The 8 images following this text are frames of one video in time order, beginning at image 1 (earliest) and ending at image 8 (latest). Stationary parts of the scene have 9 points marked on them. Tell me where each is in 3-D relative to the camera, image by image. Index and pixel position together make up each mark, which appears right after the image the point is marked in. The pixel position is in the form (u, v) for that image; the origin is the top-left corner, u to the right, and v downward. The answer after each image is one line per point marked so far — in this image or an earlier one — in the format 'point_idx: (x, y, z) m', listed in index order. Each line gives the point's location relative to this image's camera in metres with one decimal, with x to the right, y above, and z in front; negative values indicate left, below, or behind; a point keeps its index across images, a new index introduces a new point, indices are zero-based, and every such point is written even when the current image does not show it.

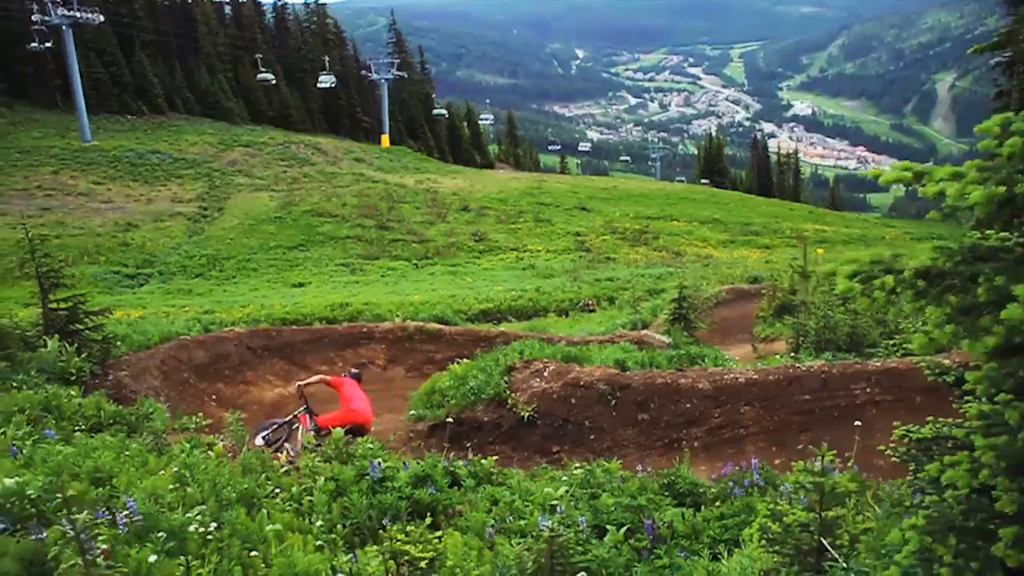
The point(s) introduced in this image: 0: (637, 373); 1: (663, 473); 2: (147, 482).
0: (+1.4, -1.0, +11.8) m
1: (+1.2, -1.5, +8.5) m
2: (-2.1, -1.1, +6.2) m
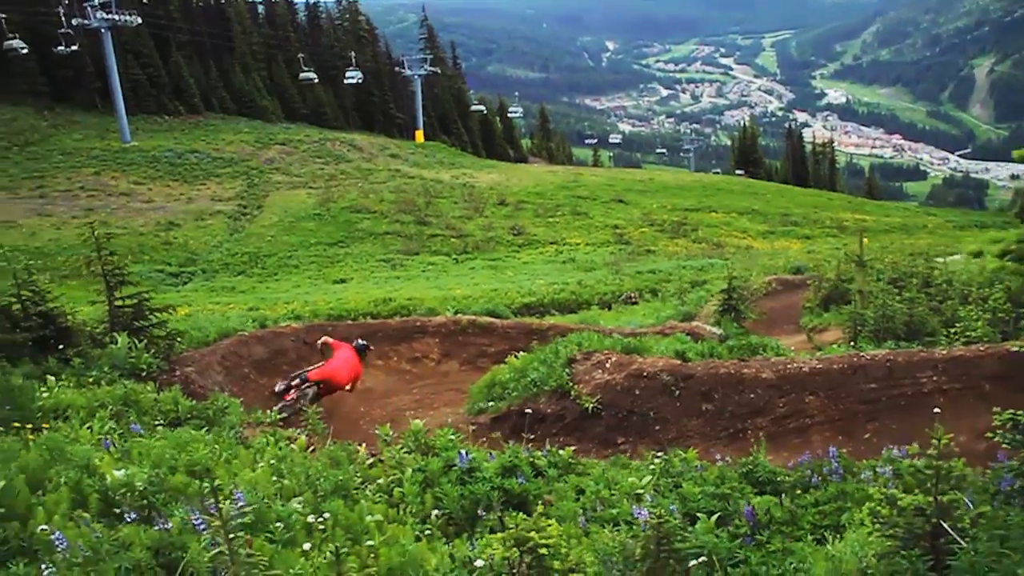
0: (+2.1, -0.8, +11.8) m
1: (+1.8, -1.4, +8.5) m
2: (-1.6, -1.1, +6.3) m
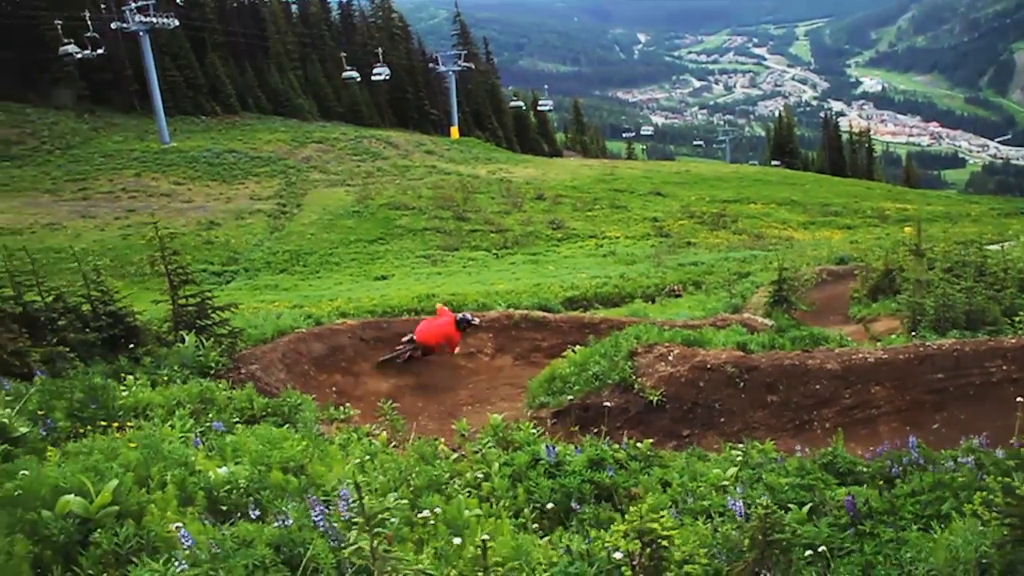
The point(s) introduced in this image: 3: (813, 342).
0: (+2.8, -0.7, +11.8) m
1: (+2.5, -1.3, +8.5) m
2: (-1.0, -1.1, +6.4) m
3: (+3.6, -0.6, +12.4) m
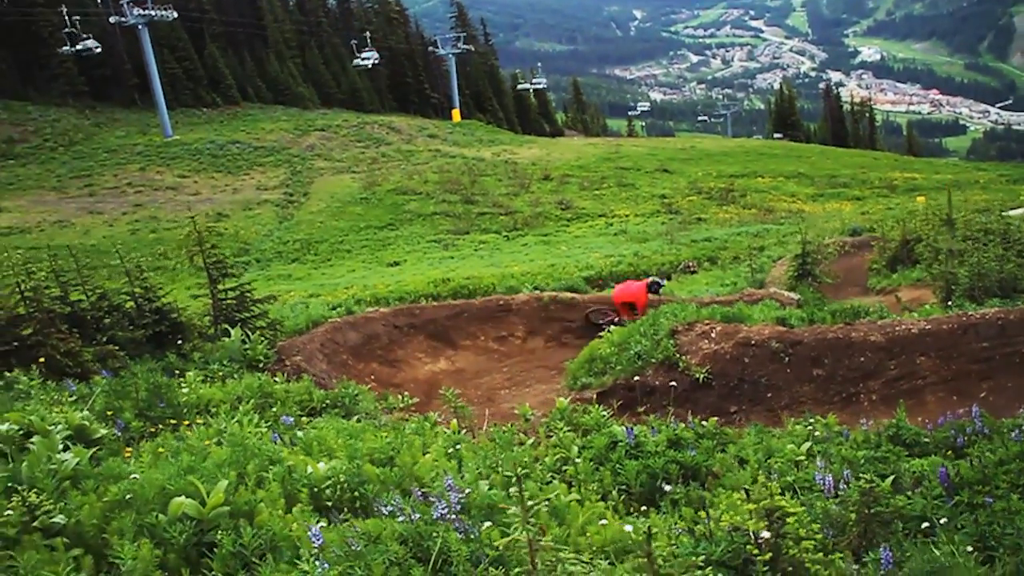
0: (+3.3, -0.5, +11.8) m
1: (+3.0, -1.1, +8.5) m
2: (-0.5, -1.0, +6.4) m
3: (+4.0, -0.3, +12.5) m
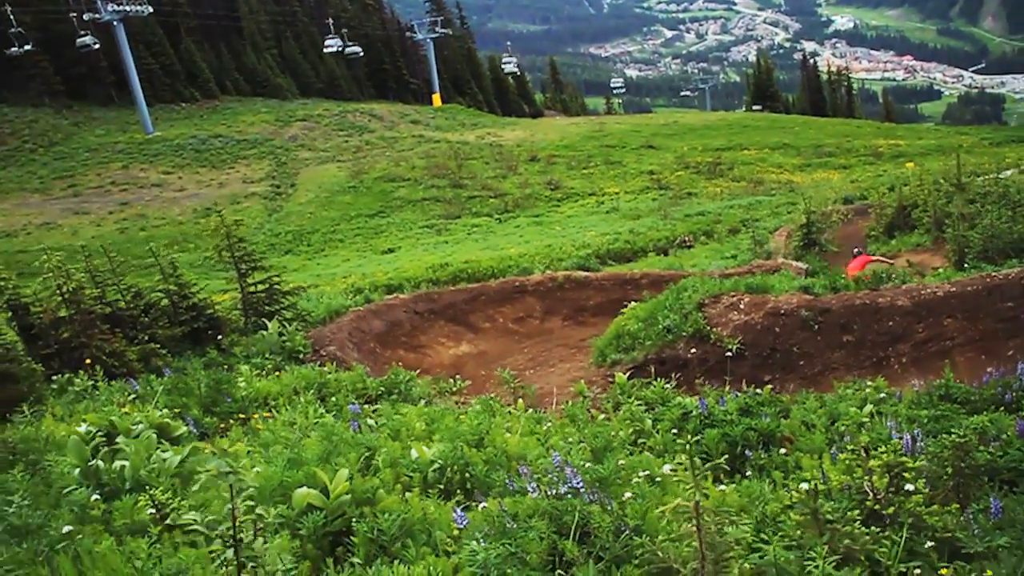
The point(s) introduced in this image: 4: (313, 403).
0: (+3.6, -0.1, +12.0) m
1: (+3.5, -0.8, +8.7) m
2: (0.0, -0.9, +6.5) m
3: (+4.4, +0.1, +12.7) m
4: (-1.6, -0.9, +8.5) m
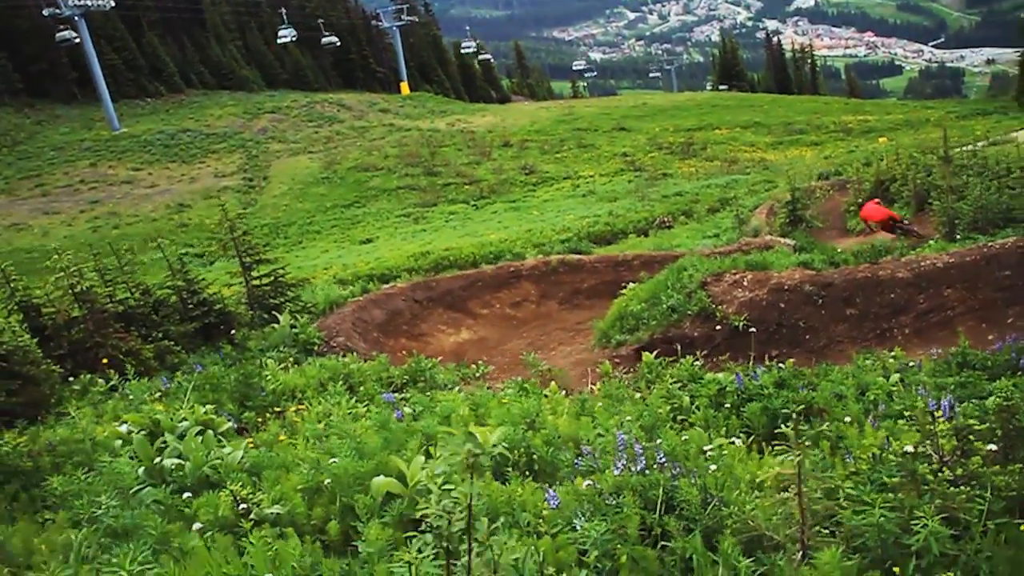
0: (+3.7, +0.2, +12.2) m
1: (+3.7, -0.6, +8.9) m
2: (+0.3, -0.8, +6.6) m
3: (+4.4, +0.4, +12.9) m
4: (-1.4, -0.8, +8.5) m
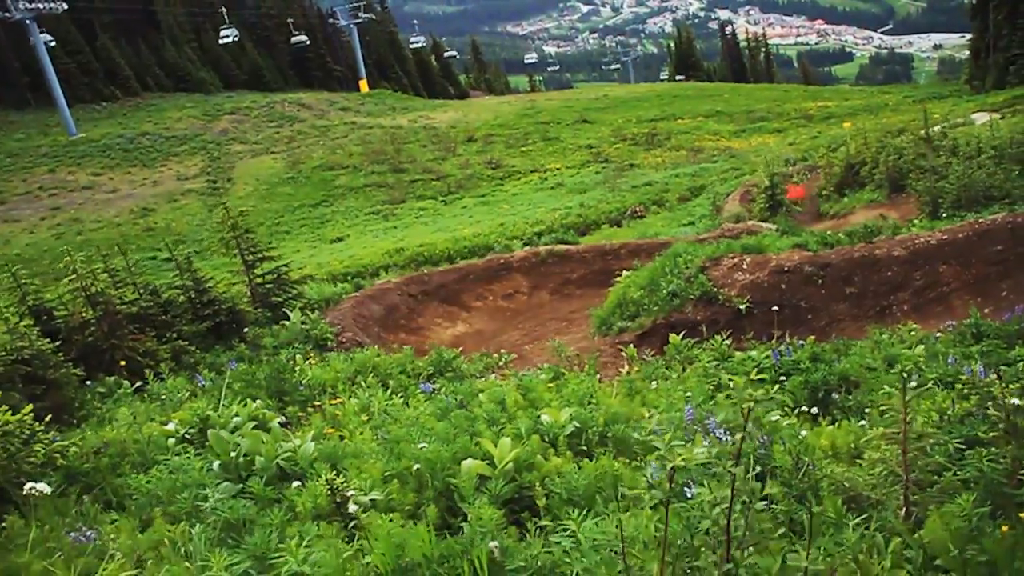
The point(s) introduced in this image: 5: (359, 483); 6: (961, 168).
0: (+3.8, +0.4, +12.5) m
1: (+3.9, -0.3, +9.2) m
2: (+0.7, -0.7, +6.7) m
3: (+4.4, +0.7, +13.2) m
4: (-1.1, -0.8, +8.6) m
5: (-0.8, -1.0, +5.2) m
6: (+6.4, +1.7, +15.1) m
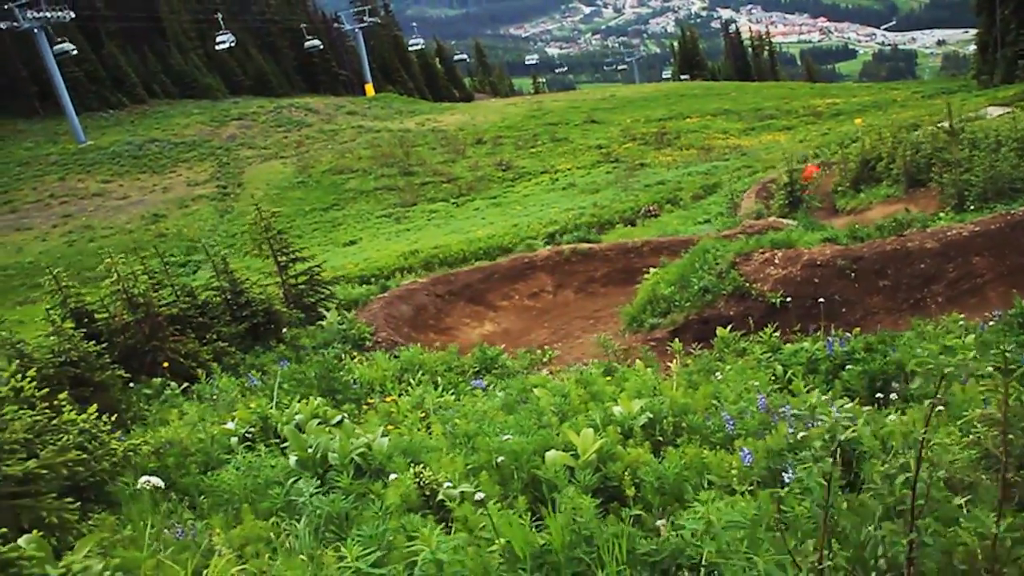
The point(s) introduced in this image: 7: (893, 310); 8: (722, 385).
0: (+4.1, +0.5, +12.5) m
1: (+4.3, -0.2, +9.2) m
2: (+1.1, -0.7, +6.7) m
3: (+4.8, +0.8, +13.2) m
4: (-0.7, -0.8, +8.6) m
5: (-0.3, -0.9, +5.2) m
6: (+6.7, +1.8, +15.2) m
7: (+4.2, -0.2, +11.7) m
8: (+1.4, -0.6, +7.0) m
